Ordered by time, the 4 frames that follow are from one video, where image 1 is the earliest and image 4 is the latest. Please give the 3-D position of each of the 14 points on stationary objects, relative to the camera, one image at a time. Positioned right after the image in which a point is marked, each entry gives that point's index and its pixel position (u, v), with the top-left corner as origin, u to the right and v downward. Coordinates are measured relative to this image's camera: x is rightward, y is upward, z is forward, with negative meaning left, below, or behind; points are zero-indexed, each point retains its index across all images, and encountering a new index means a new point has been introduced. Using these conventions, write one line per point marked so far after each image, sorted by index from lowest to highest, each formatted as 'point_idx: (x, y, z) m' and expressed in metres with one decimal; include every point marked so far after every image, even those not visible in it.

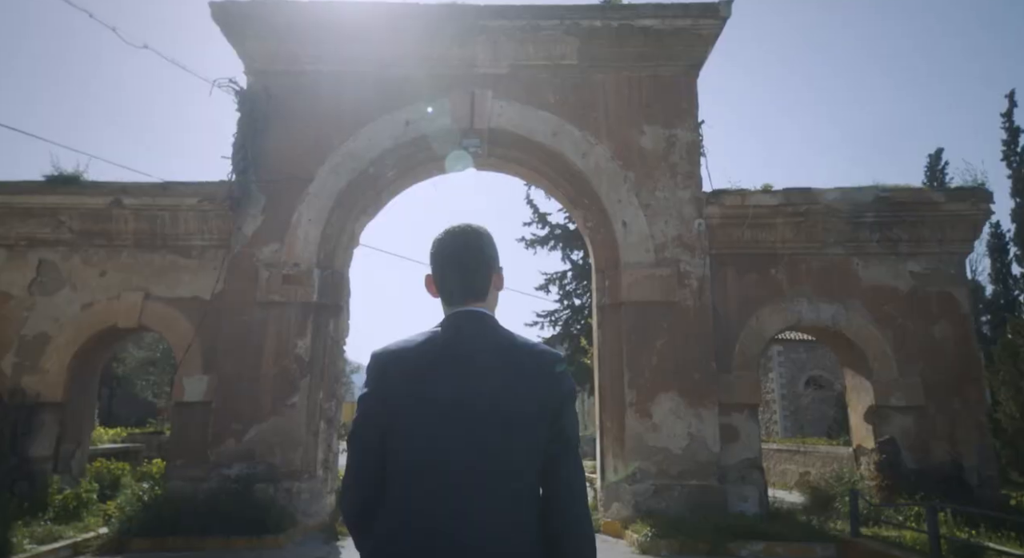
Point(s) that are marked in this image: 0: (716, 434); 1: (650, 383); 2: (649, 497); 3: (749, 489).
0: (+2.4, -1.9, +7.1) m
1: (+1.7, -1.3, +7.2) m
2: (+1.6, -2.5, +6.9) m
3: (+2.8, -2.5, +7.0) m
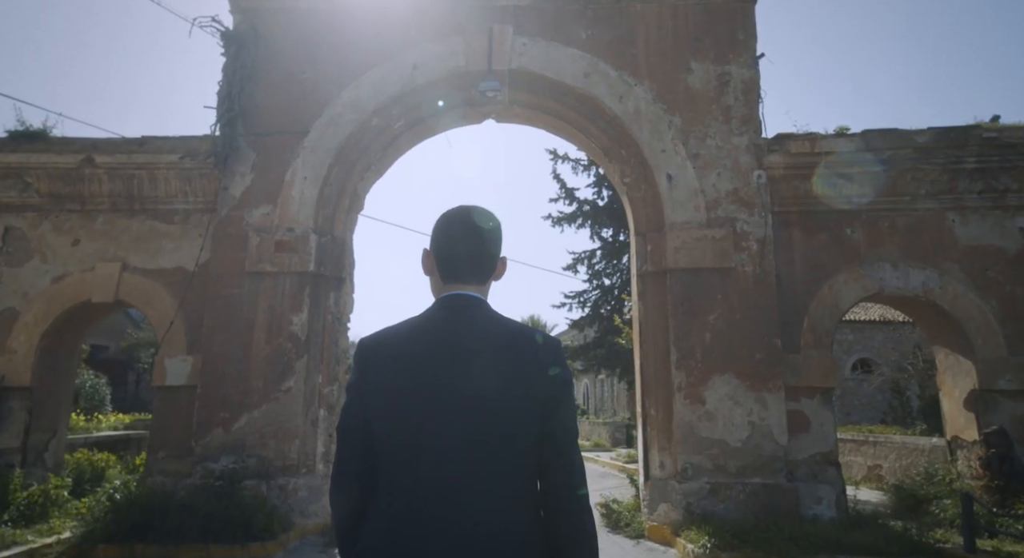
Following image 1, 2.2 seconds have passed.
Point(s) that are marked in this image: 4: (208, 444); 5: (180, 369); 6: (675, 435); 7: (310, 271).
0: (+2.7, -1.5, +5.9) m
1: (+2.0, -0.9, +6.1) m
2: (+1.9, -2.2, +5.8) m
3: (+3.1, -2.1, +5.9) m
4: (-3.1, -1.7, +6.1) m
5: (-3.6, -1.0, +6.3) m
6: (+1.7, -1.6, +6.0) m
7: (-2.2, +0.1, +6.4) m
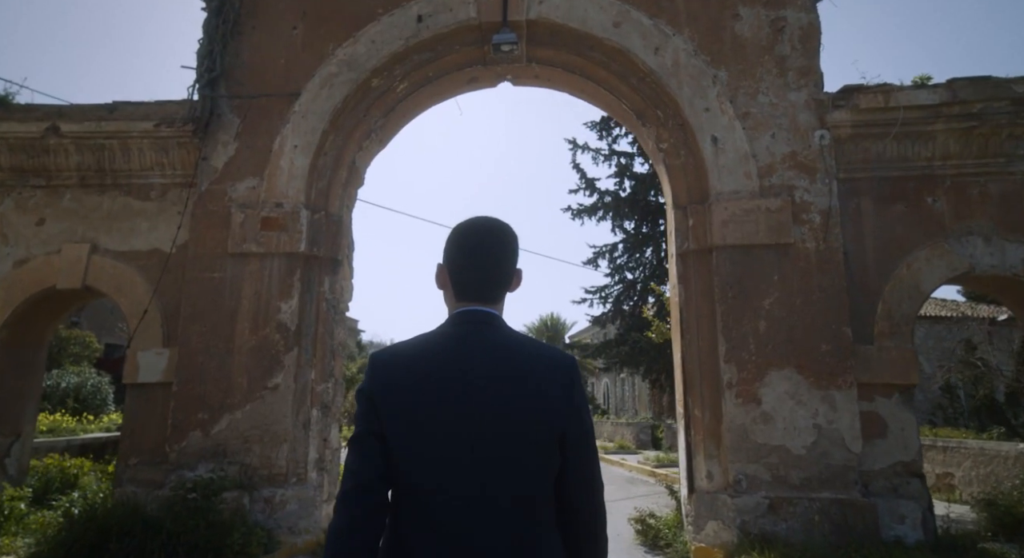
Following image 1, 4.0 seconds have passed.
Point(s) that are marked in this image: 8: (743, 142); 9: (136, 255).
0: (+2.9, -1.3, +5.0) m
1: (+2.2, -0.7, +5.2) m
2: (+2.1, -2.0, +4.9) m
3: (+3.3, -1.9, +4.9) m
4: (-3.0, -1.5, +5.3) m
5: (-3.4, -0.8, +5.5) m
6: (+1.9, -1.4, +5.1) m
7: (-2.0, +0.3, +5.6) m
8: (+2.2, +1.3, +5.5) m
9: (-3.7, +0.2, +5.8) m
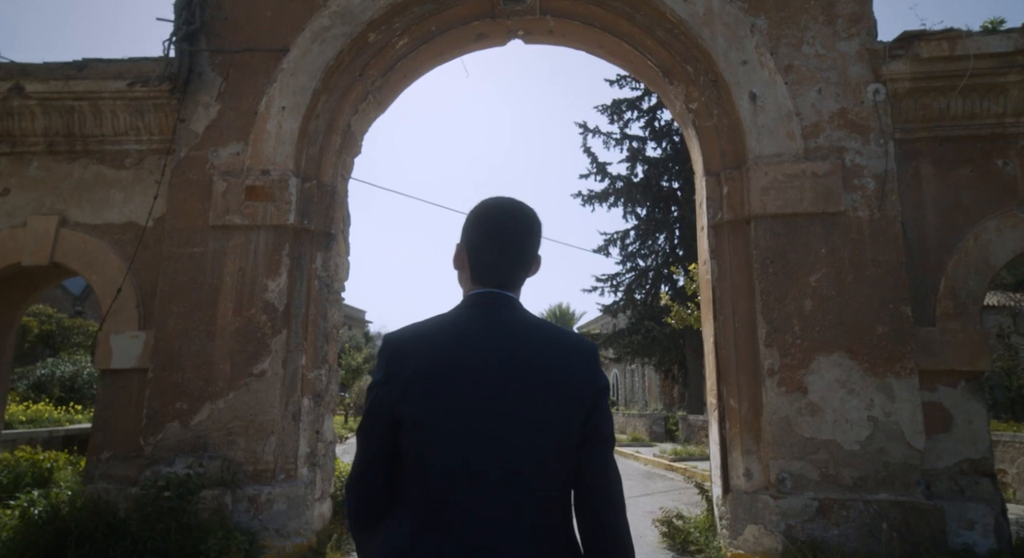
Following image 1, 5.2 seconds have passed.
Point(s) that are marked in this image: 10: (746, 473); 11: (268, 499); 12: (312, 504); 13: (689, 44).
0: (+3.0, -1.1, +4.4) m
1: (+2.3, -0.5, +4.6) m
2: (+2.2, -1.7, +4.3) m
3: (+3.4, -1.7, +4.3) m
4: (-2.9, -1.3, +4.8) m
5: (-3.3, -0.6, +5.0) m
6: (+2.0, -1.2, +4.5) m
7: (-1.9, +0.5, +5.1) m
8: (+2.3, +1.5, +4.9) m
9: (-3.6, +0.5, +5.3) m
10: (+1.8, -1.5, +4.6) m
11: (-1.9, -1.7, +4.6) m
12: (-1.7, -1.9, +4.9) m
13: (+1.6, +2.1, +5.2) m
